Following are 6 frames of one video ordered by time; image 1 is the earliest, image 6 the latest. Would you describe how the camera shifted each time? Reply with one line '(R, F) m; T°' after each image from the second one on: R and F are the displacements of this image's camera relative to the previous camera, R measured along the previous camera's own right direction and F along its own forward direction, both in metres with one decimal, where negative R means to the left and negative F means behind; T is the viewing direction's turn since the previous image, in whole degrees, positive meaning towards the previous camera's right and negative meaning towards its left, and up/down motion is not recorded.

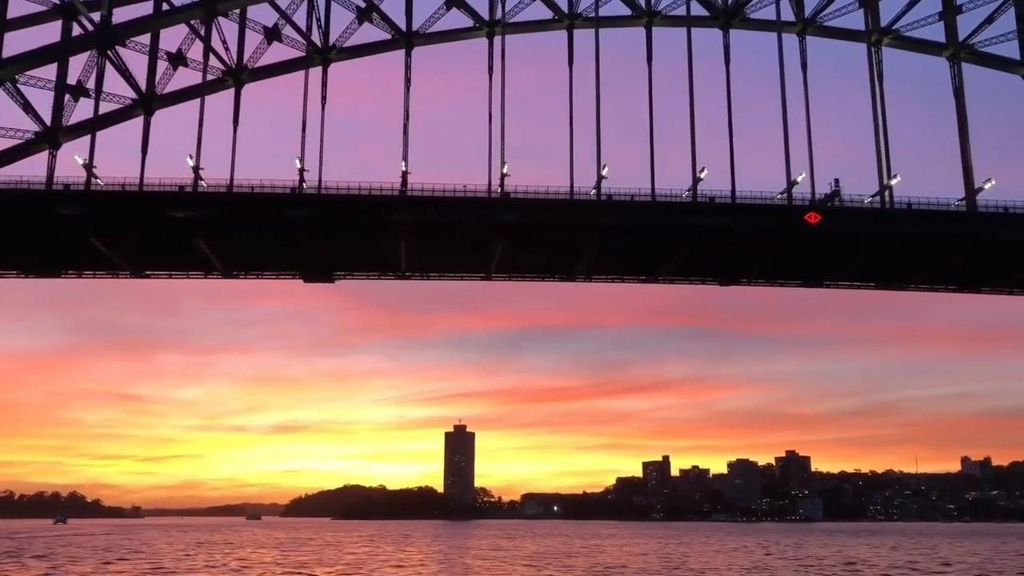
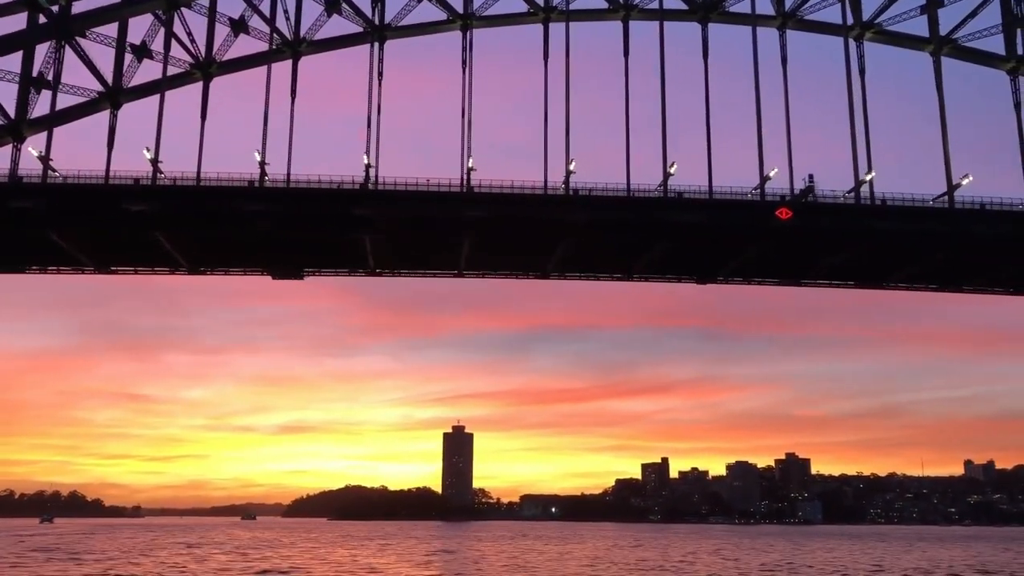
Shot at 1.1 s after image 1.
(+1.8, +0.8) m; 0°
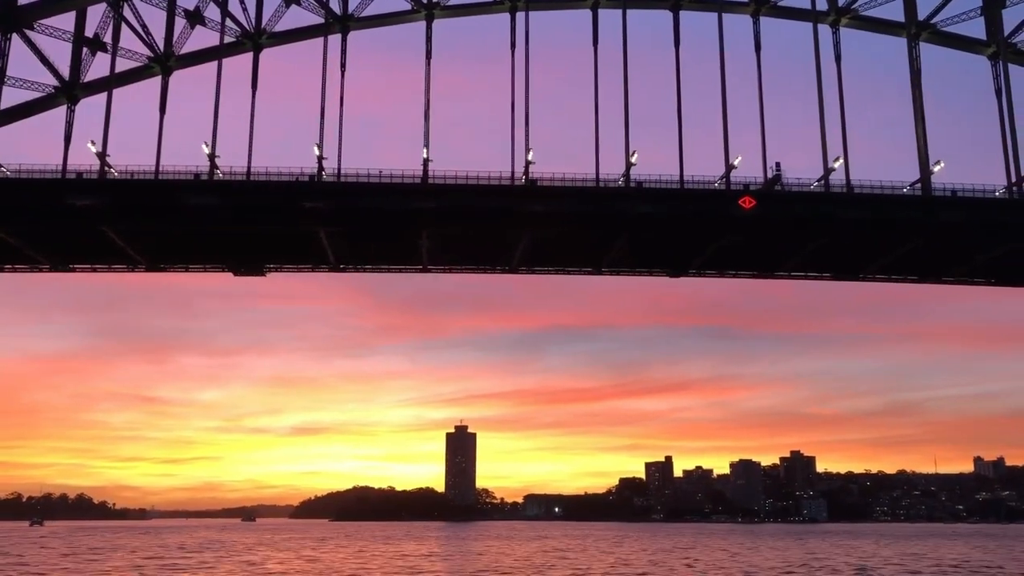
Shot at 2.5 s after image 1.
(+2.3, +1.1) m; -1°
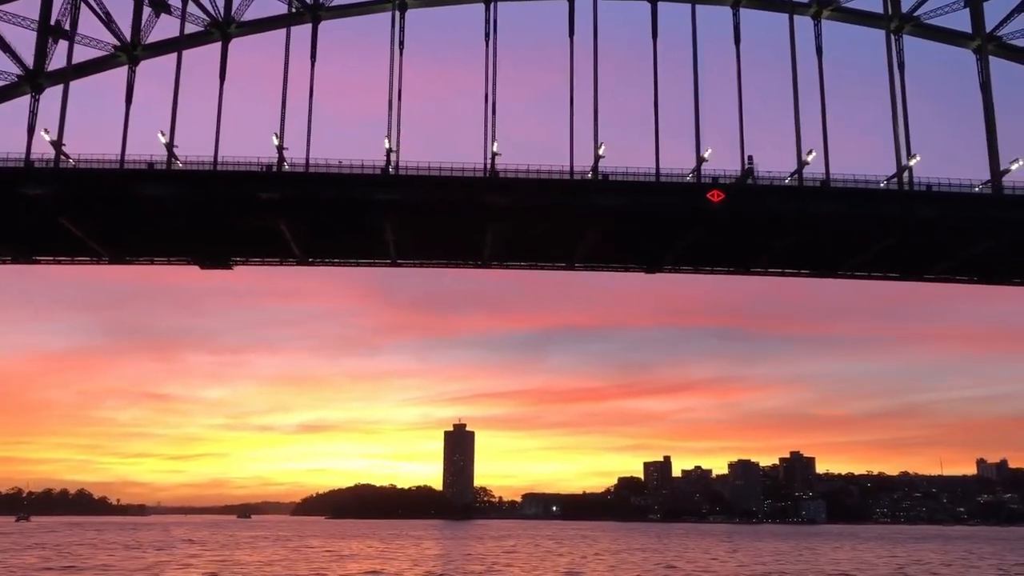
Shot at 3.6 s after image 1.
(+1.8, +0.9) m; 0°
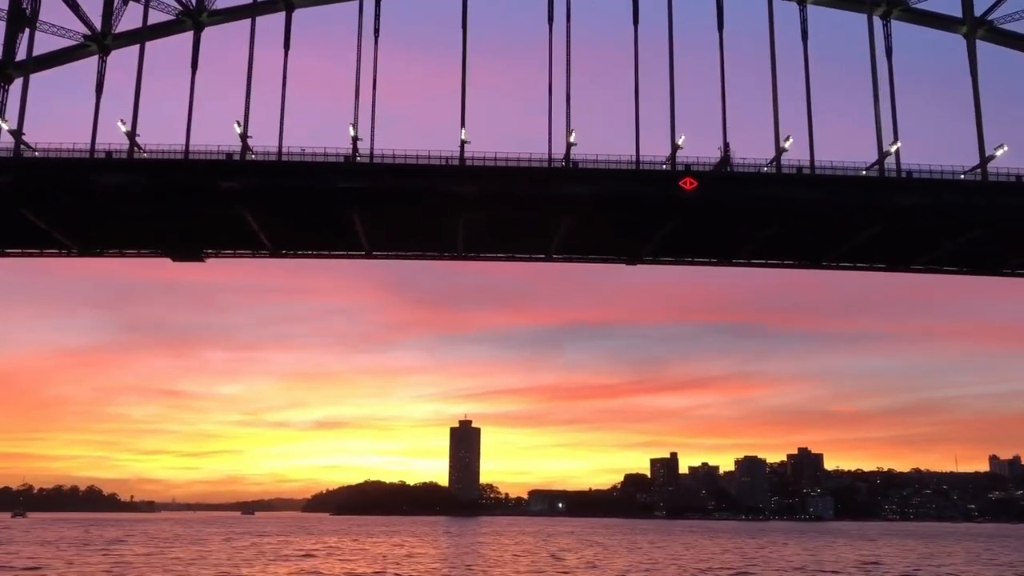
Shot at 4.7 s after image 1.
(+1.8, +0.9) m; -1°
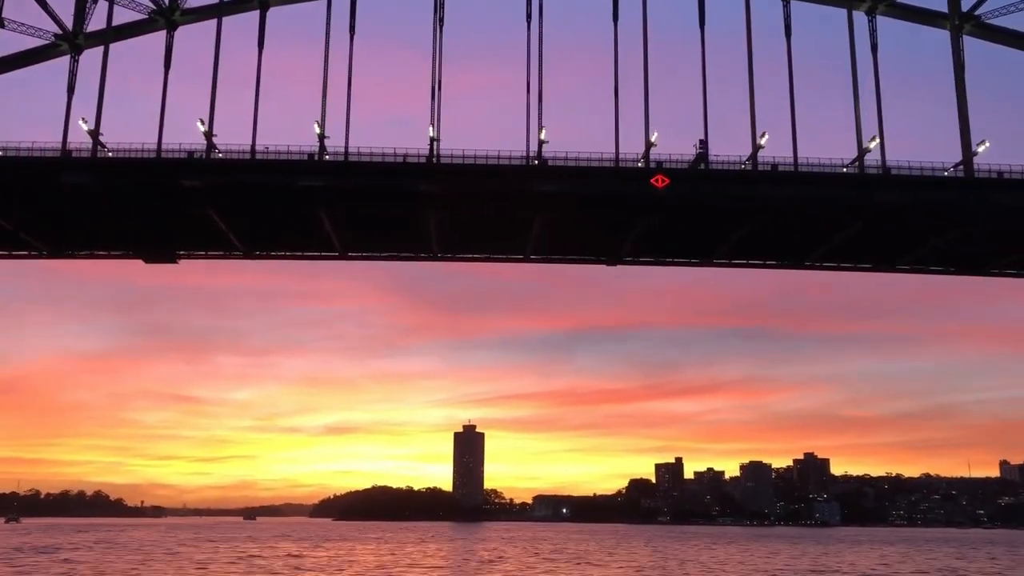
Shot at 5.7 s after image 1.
(+1.6, +0.8) m; -1°
